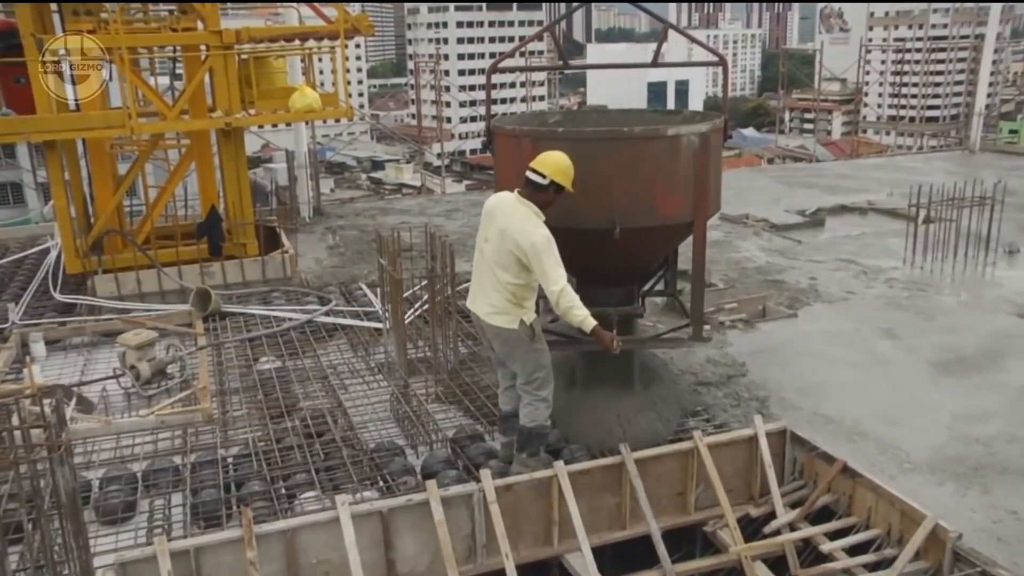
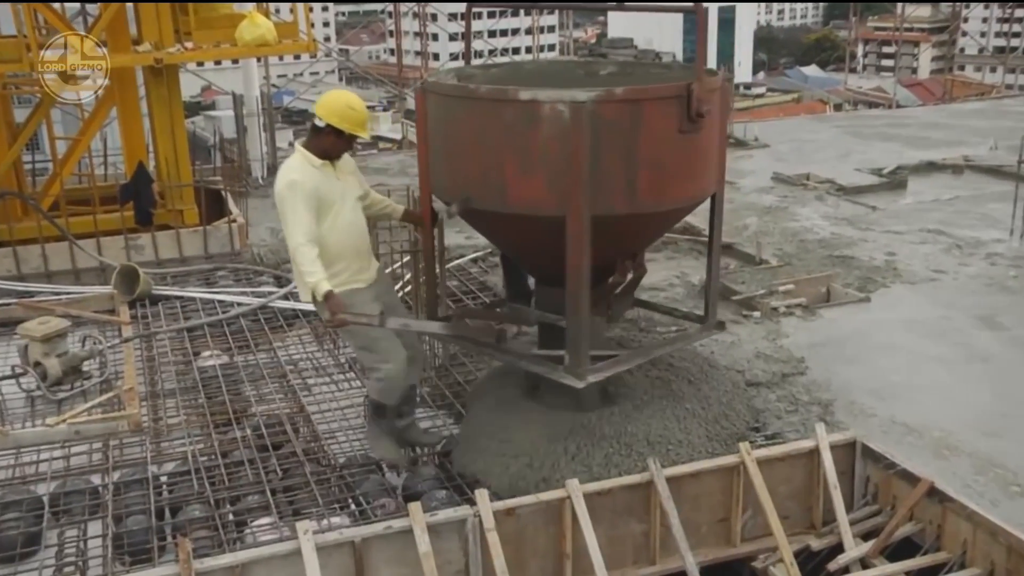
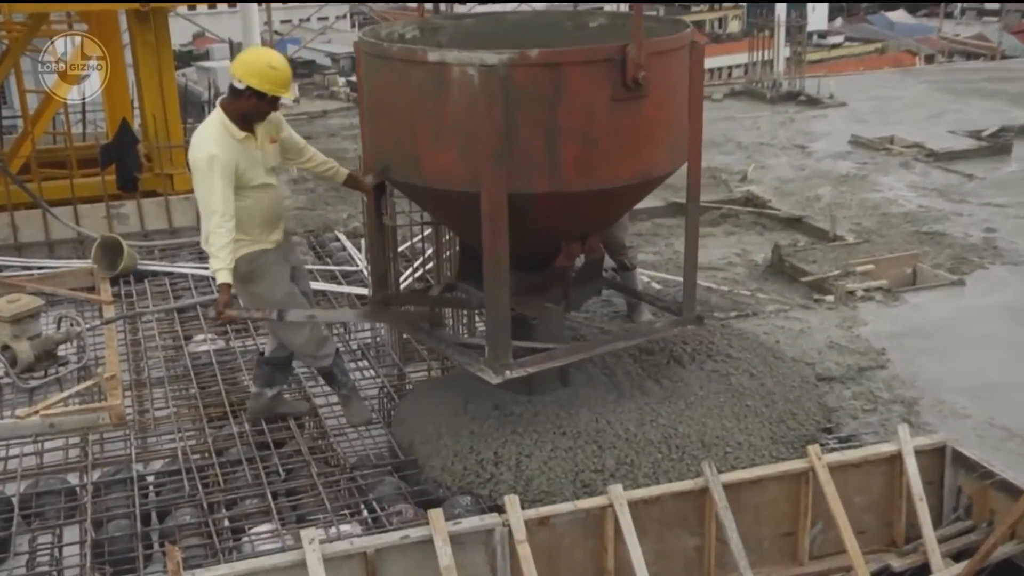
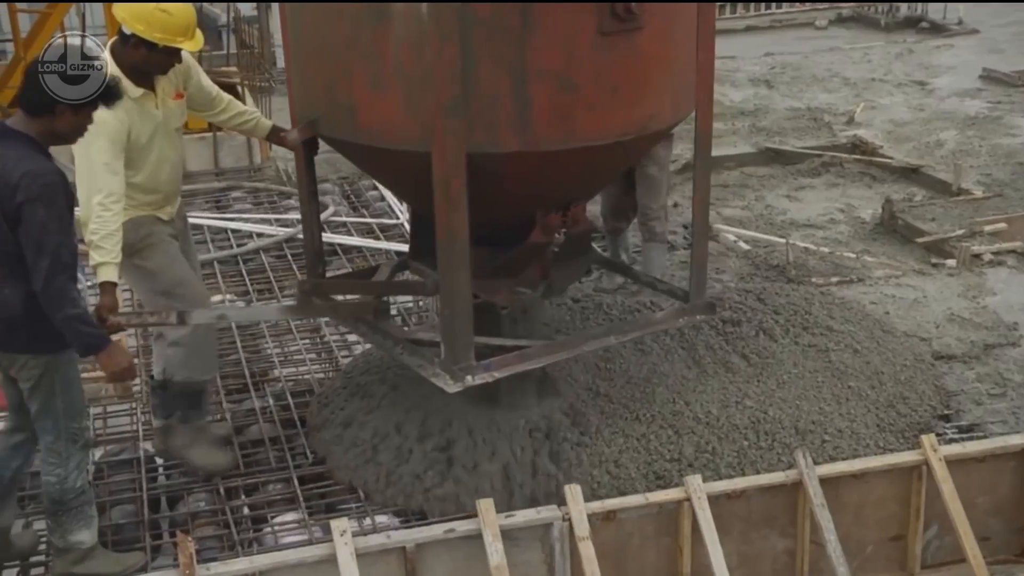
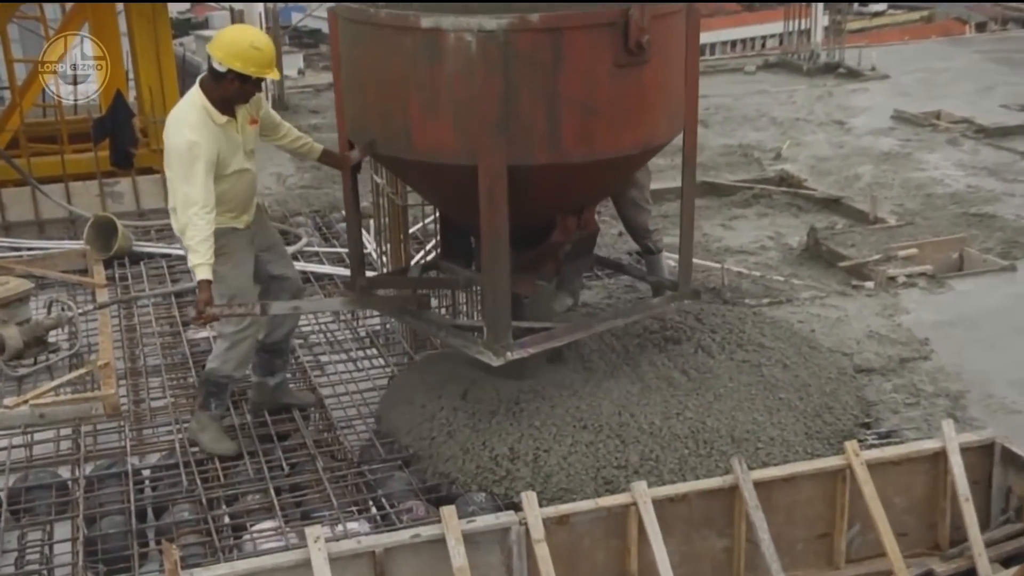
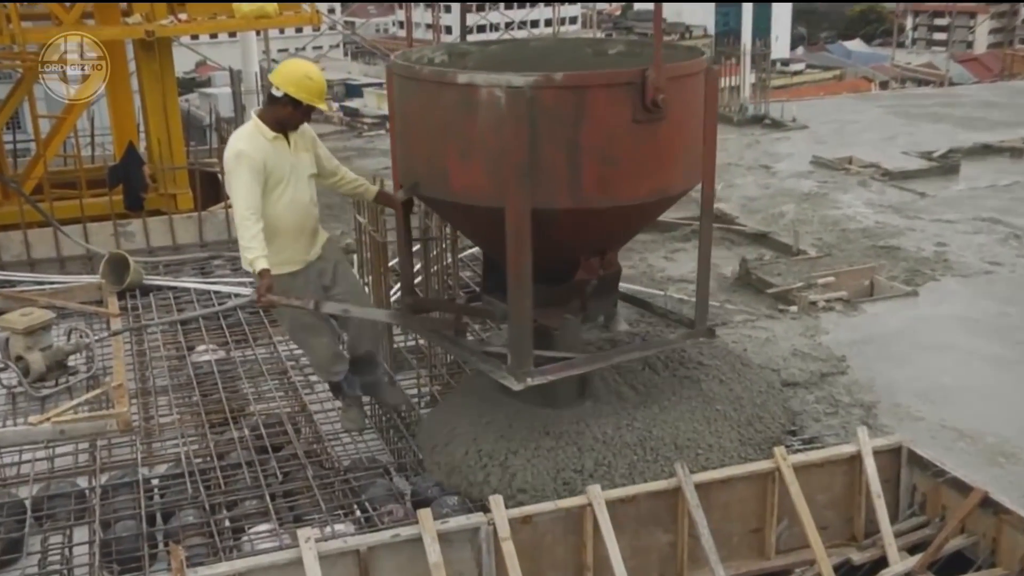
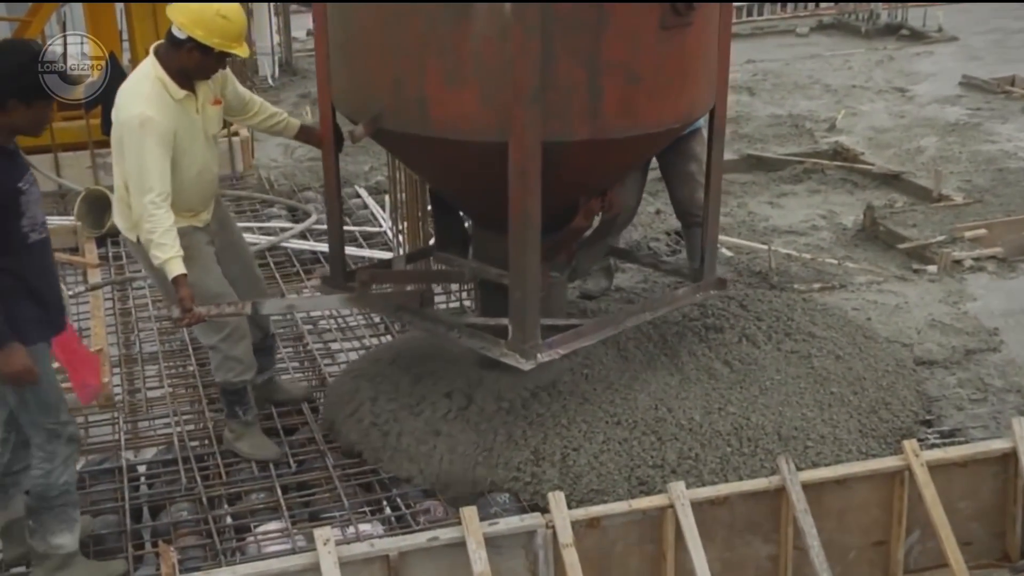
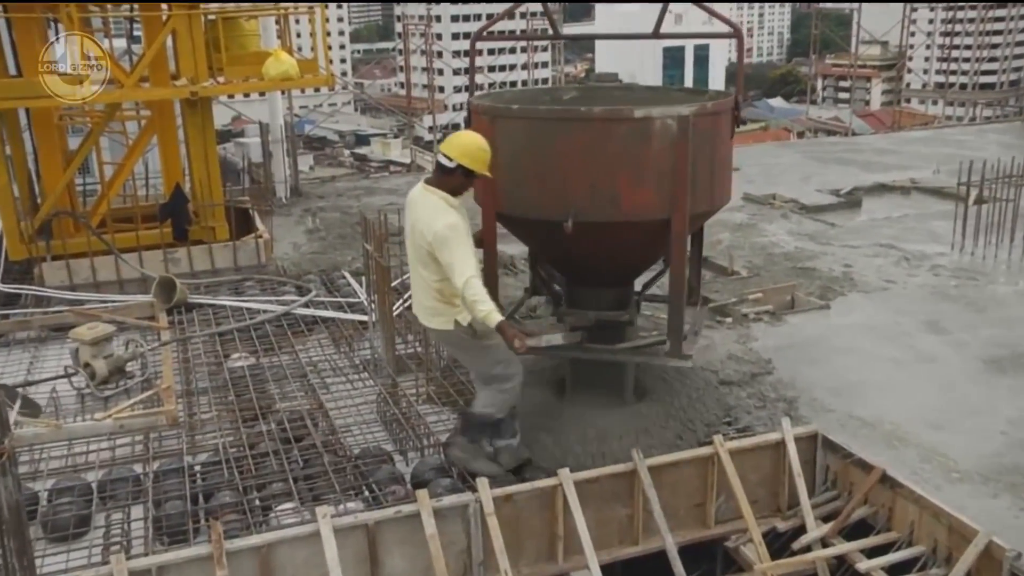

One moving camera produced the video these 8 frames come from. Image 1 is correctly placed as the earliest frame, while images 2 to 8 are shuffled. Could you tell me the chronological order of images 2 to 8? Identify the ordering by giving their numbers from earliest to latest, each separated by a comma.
8, 2, 6, 3, 5, 7, 4
